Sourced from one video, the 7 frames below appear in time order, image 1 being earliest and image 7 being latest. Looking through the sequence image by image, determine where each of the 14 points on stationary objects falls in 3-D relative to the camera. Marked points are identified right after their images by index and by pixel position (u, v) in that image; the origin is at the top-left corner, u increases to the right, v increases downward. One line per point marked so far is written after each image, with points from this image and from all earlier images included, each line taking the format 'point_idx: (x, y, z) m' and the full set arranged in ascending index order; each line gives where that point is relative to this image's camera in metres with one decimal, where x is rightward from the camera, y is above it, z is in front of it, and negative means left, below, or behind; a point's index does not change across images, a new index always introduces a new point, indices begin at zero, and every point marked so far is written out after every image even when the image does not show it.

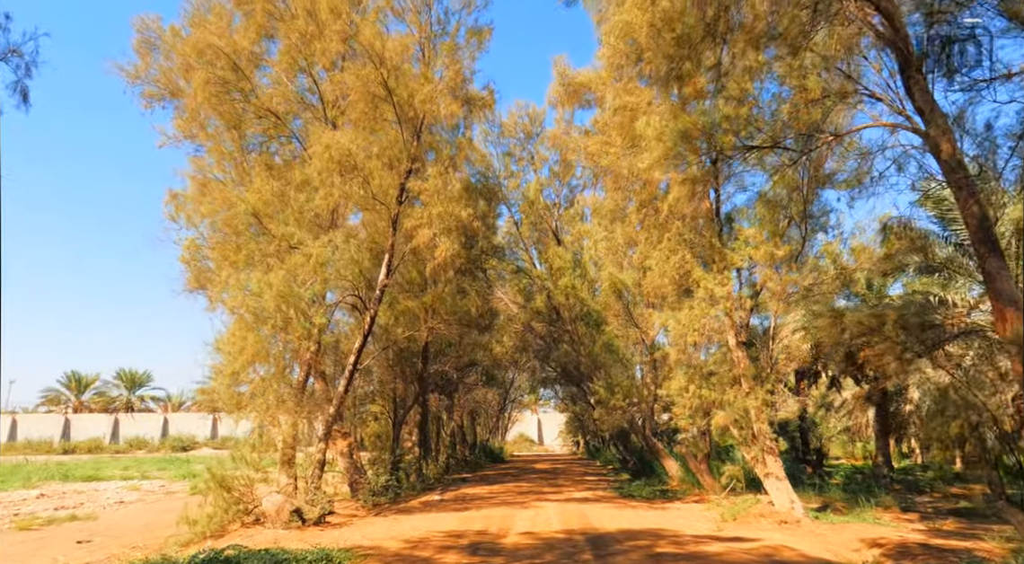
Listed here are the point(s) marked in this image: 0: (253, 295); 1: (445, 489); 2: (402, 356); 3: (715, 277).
0: (-4.3, -0.2, +11.6) m
1: (-1.8, -5.6, +19.1) m
2: (-3.1, -1.9, +19.4) m
3: (+3.9, +0.1, +13.3) m
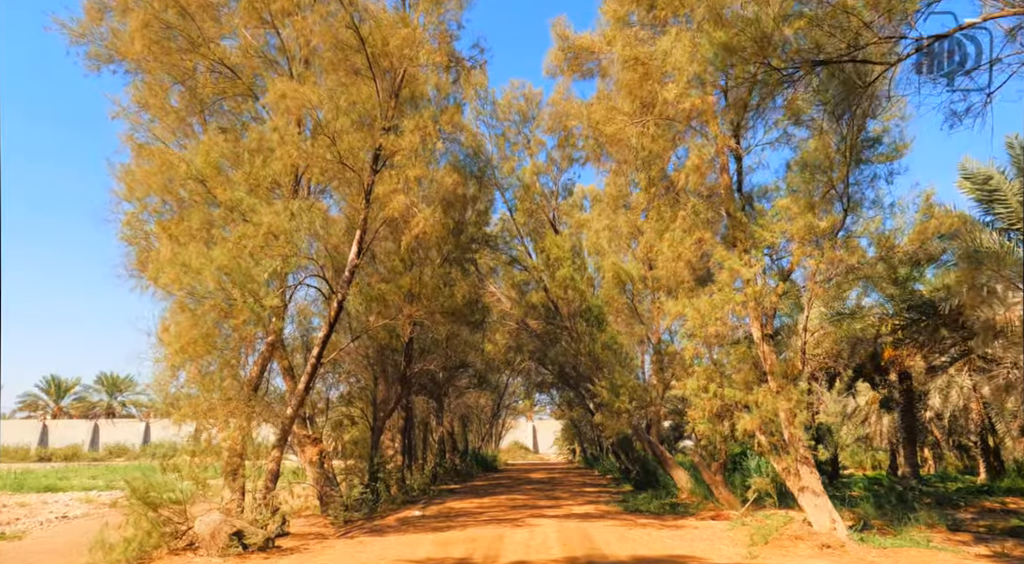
0: (-4.4, +0.2, +9.7) m
1: (-2.0, -5.3, +17.1) m
2: (-3.2, -1.6, +17.5) m
3: (+3.7, +0.4, +11.4) m
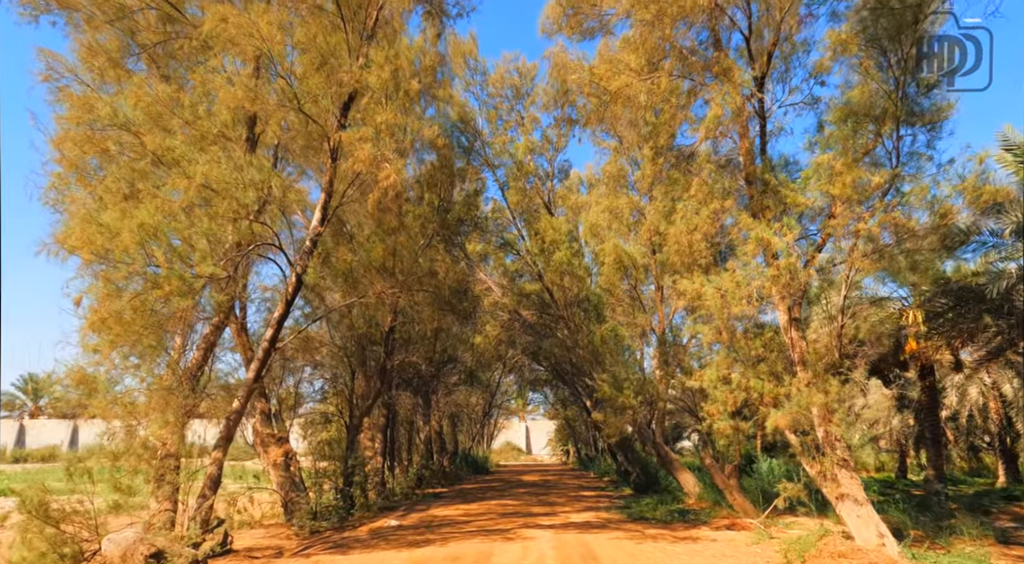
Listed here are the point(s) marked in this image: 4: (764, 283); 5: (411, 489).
0: (-4.5, +0.6, +8.0) m
1: (-2.2, -5.0, +15.5) m
2: (-3.4, -1.3, +15.8) m
3: (+3.6, +0.8, +9.8) m
4: (+3.5, 0.0, +9.8) m
5: (-2.8, -5.7, +19.4) m
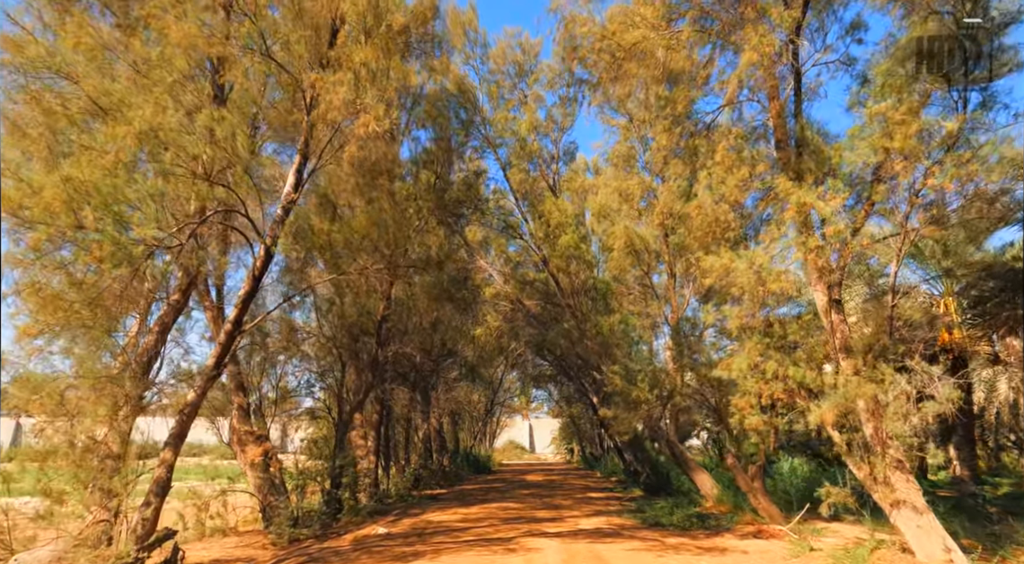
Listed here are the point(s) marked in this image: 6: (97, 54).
0: (-4.5, +0.9, +6.7) m
1: (-2.1, -4.6, +14.2) m
2: (-3.4, -0.9, +14.5) m
3: (+3.6, +1.1, +8.5) m
4: (+3.5, +0.3, +8.5) m
5: (-2.7, -5.4, +18.1) m
6: (-4.6, +2.5, +7.8) m
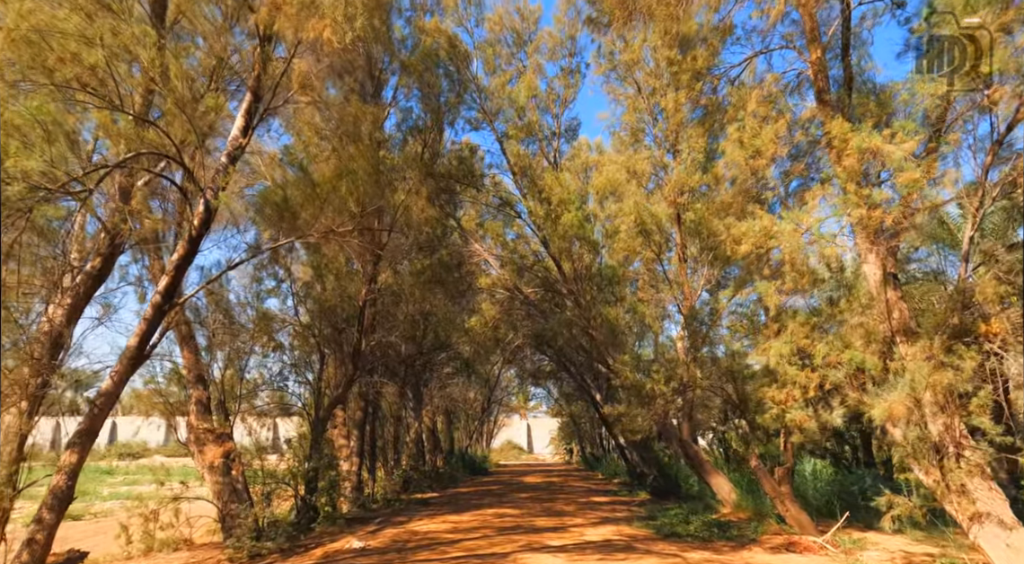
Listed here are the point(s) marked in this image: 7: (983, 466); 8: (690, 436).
0: (-4.5, +1.2, +5.2) m
1: (-2.2, -4.3, +12.7) m
2: (-3.4, -0.6, +13.0) m
3: (+3.6, +1.4, +7.0) m
4: (+3.5, +0.7, +7.1) m
5: (-2.8, -5.0, +16.6) m
6: (-4.6, +2.9, +6.3) m
7: (+4.6, -1.8, +7.0) m
8: (+3.7, -3.2, +14.8) m
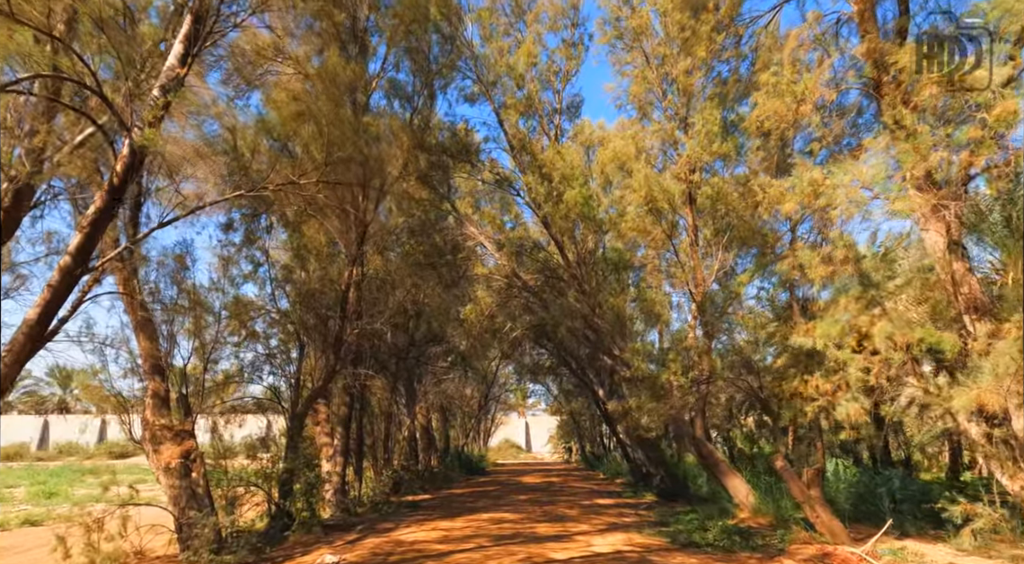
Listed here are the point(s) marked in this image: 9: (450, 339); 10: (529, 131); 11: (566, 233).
0: (-4.5, +1.5, +4.0) m
1: (-2.2, -4.0, +11.5) m
2: (-3.5, -0.3, +11.8) m
3: (+3.6, +1.7, +5.8) m
4: (+3.5, +0.9, +5.8) m
5: (-2.8, -4.7, +15.4) m
6: (-4.6, +3.2, +5.1) m
7: (+4.6, -1.5, +5.7) m
8: (+3.6, -2.9, +13.5) m
9: (-1.7, -1.5, +19.4) m
10: (+0.4, +3.1, +14.6) m
11: (+1.1, +1.0, +14.1) m
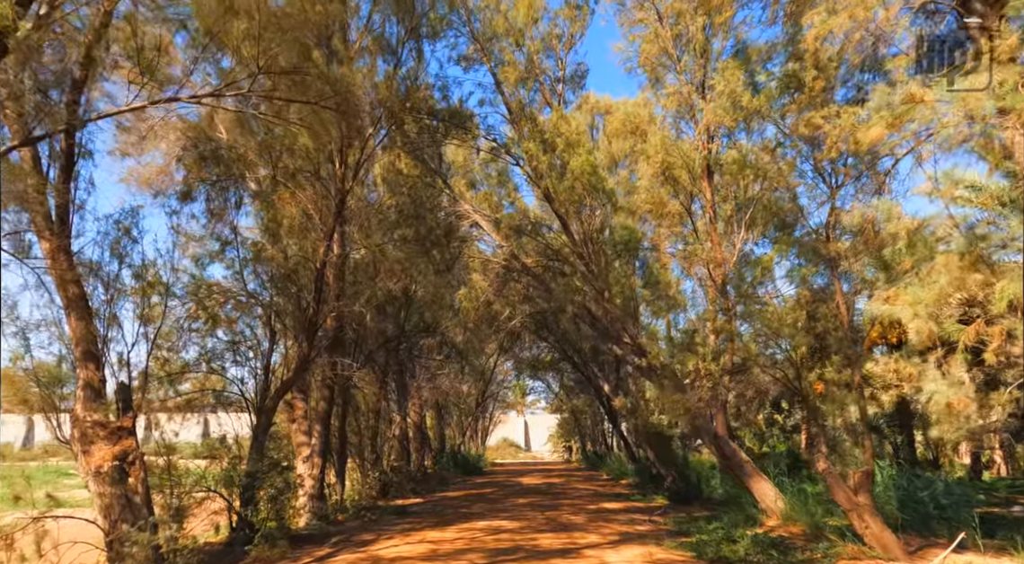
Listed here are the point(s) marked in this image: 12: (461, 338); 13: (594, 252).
0: (-4.5, +1.9, +2.5) m
1: (-2.2, -3.6, +10.0) m
2: (-3.5, +0.1, +10.3) m
3: (+3.5, +2.1, +4.3) m
4: (+3.5, +1.3, +4.3) m
5: (-2.8, -4.3, +13.9) m
6: (-4.6, +3.5, +3.6) m
7: (+4.6, -1.2, +4.2) m
8: (+3.6, -2.5, +12.1) m
9: (-1.8, -1.2, +17.9) m
10: (+0.3, +3.5, +13.1) m
11: (+1.1, +1.4, +12.6) m
12: (-1.4, -1.5, +18.7) m
13: (+1.5, +0.6, +13.1) m
